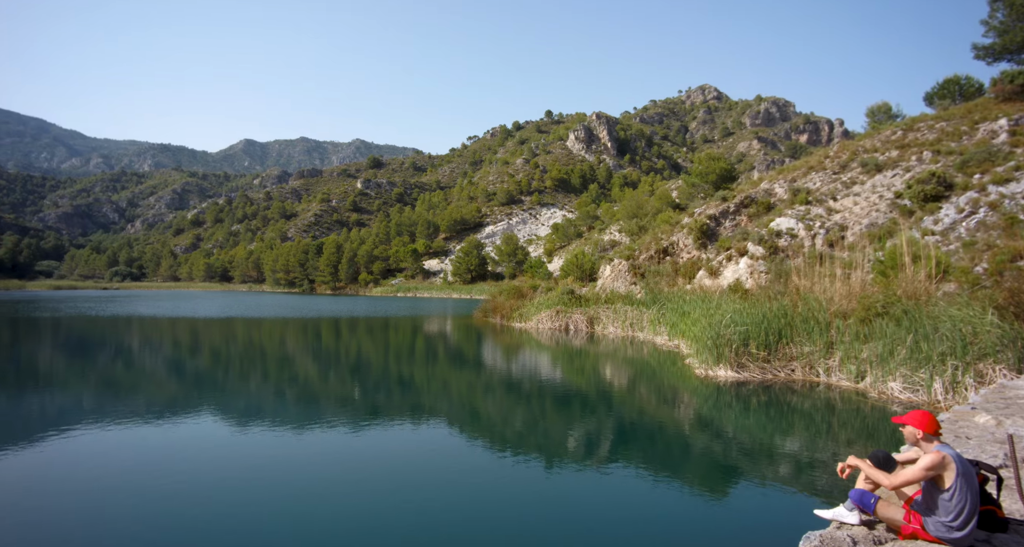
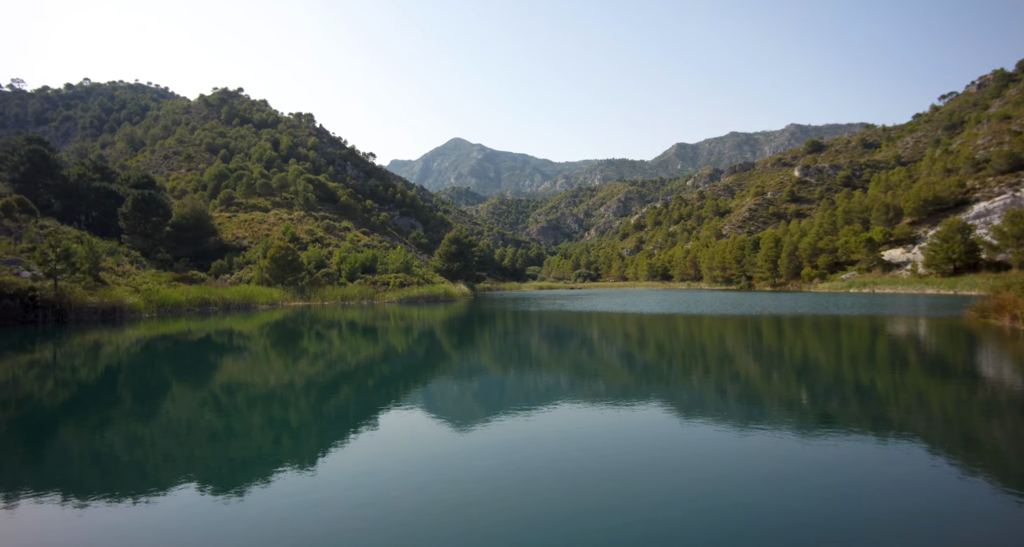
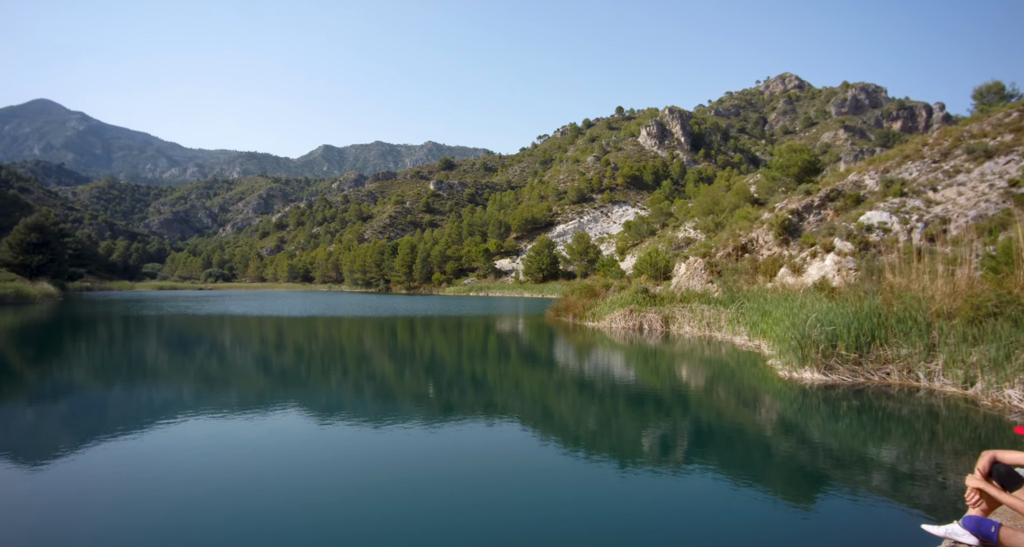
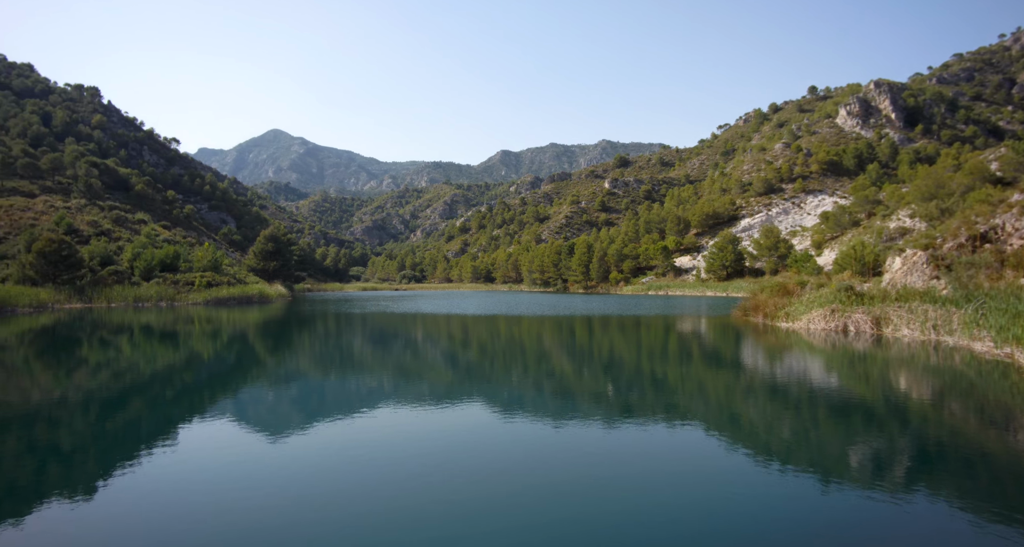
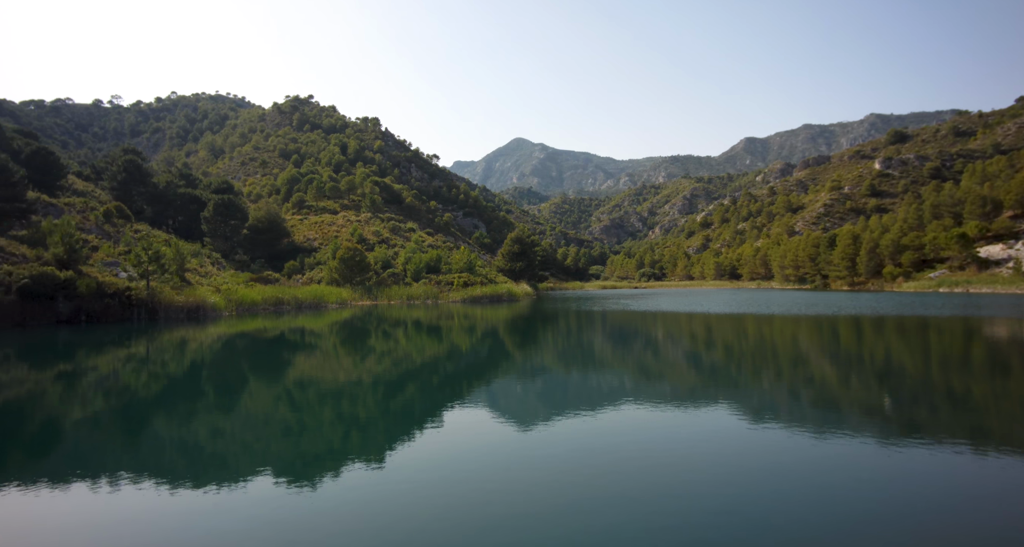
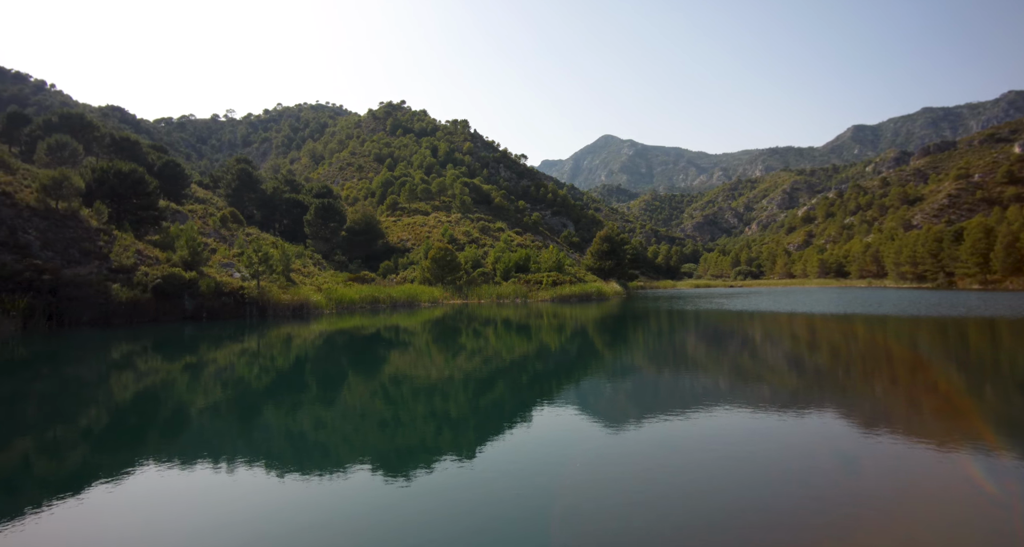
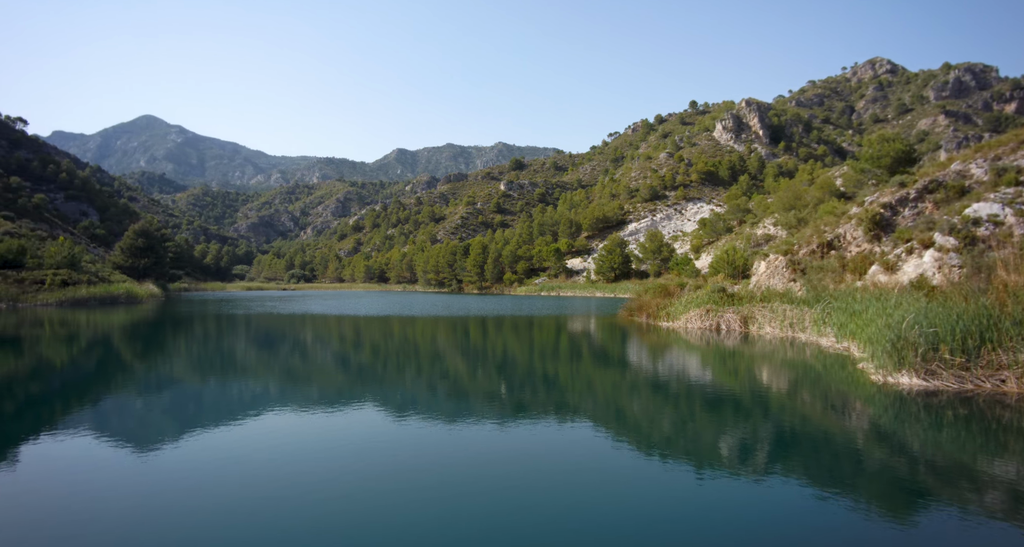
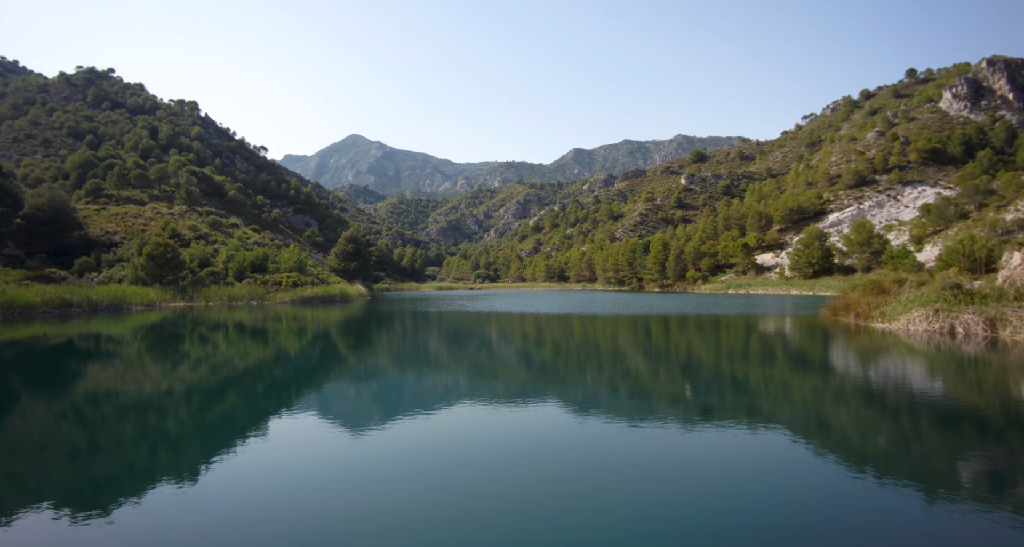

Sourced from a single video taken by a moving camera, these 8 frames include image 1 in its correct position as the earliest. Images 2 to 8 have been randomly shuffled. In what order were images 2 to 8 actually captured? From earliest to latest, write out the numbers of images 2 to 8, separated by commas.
3, 7, 4, 8, 2, 5, 6
